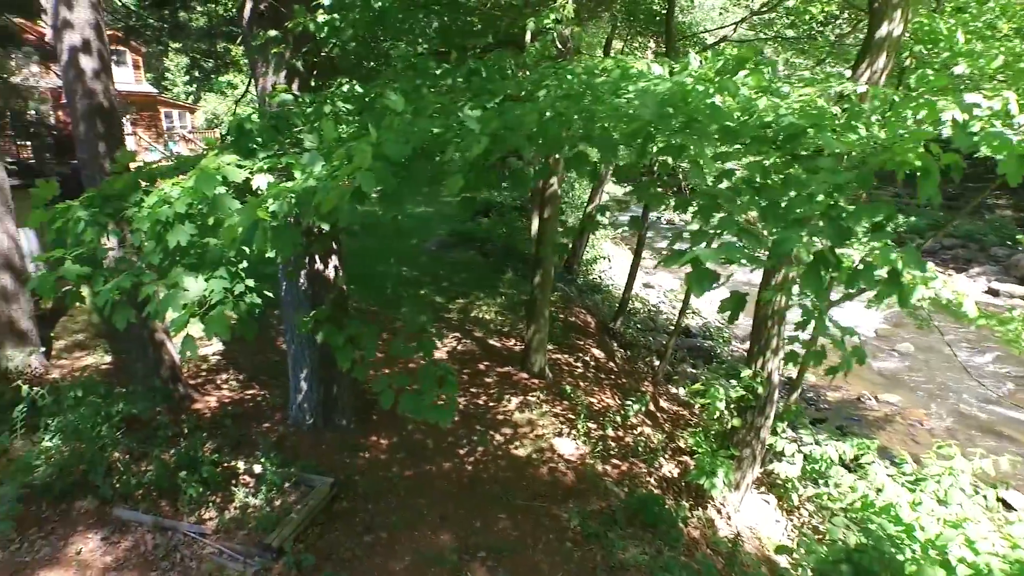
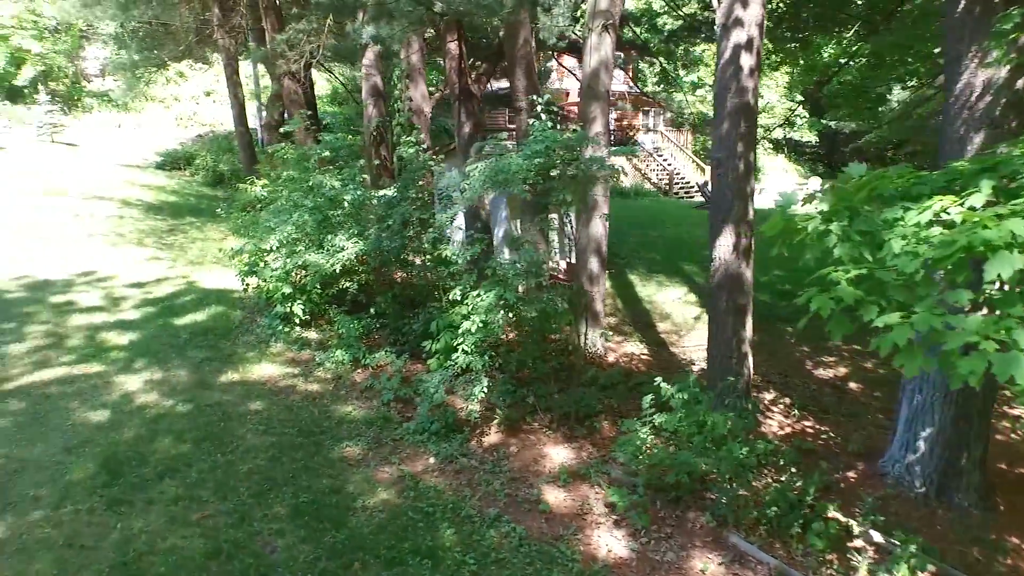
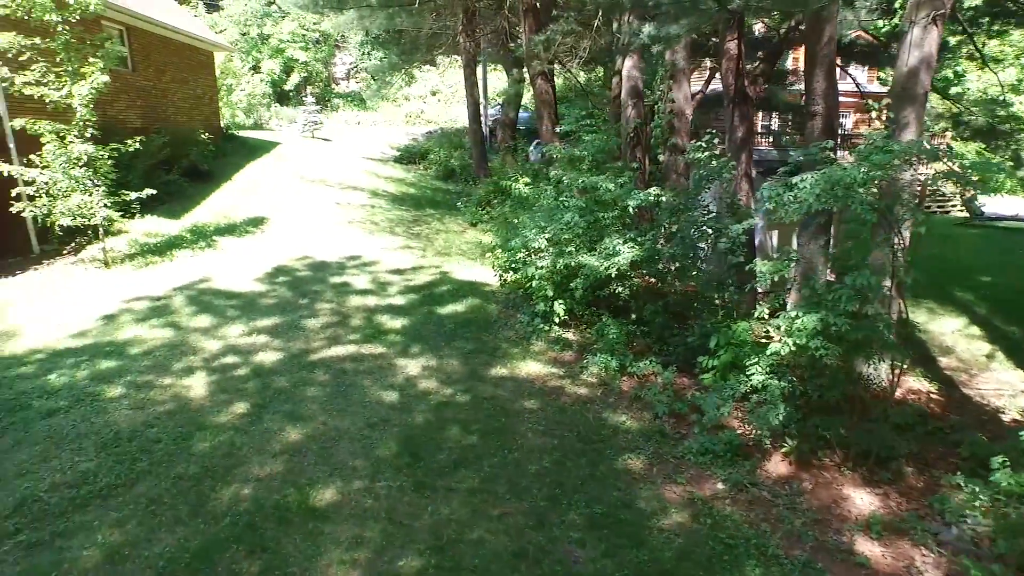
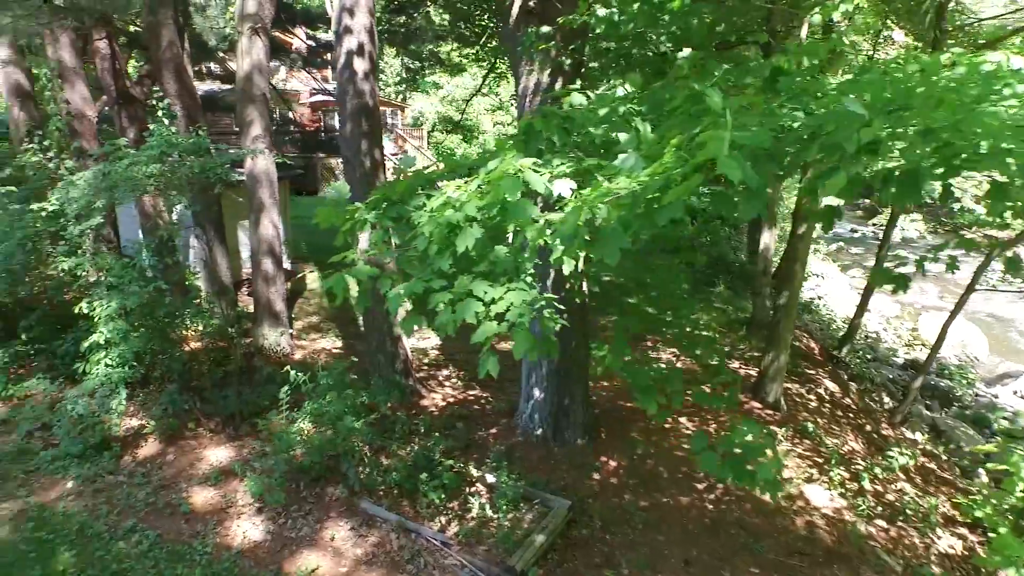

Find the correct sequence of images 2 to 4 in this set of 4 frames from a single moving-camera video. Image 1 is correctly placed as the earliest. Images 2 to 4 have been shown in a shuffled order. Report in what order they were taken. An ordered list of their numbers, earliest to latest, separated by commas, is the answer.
4, 2, 3
